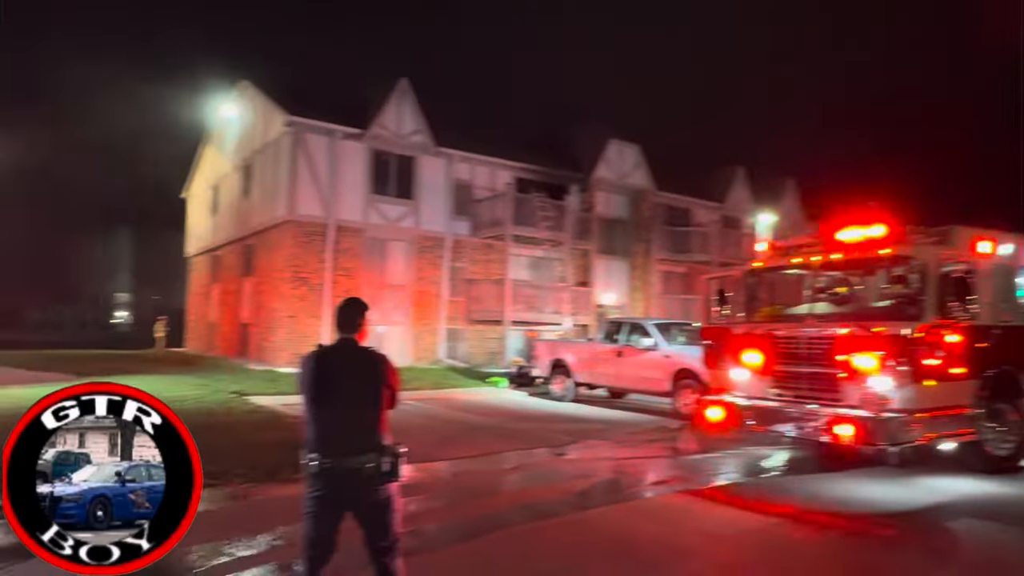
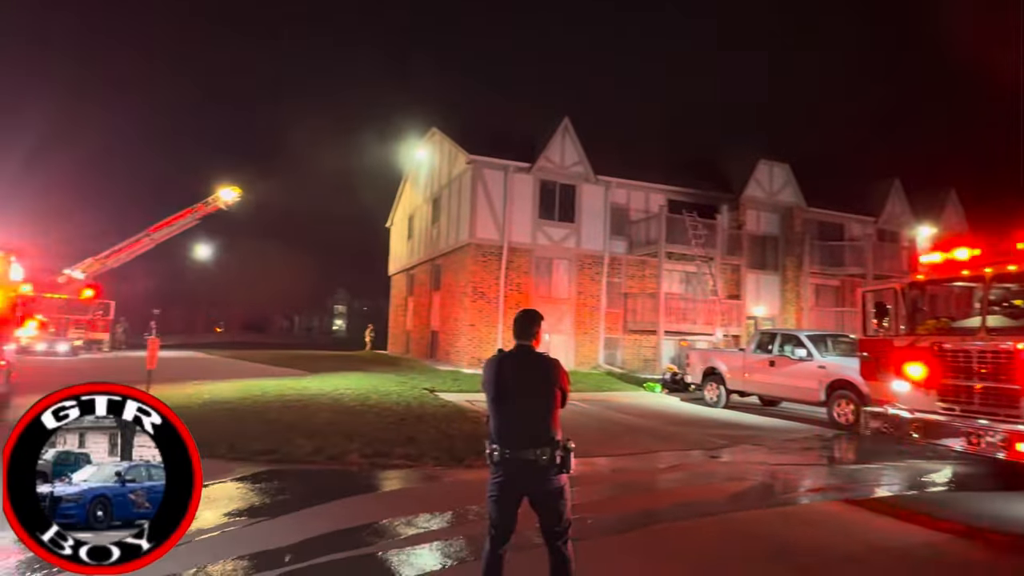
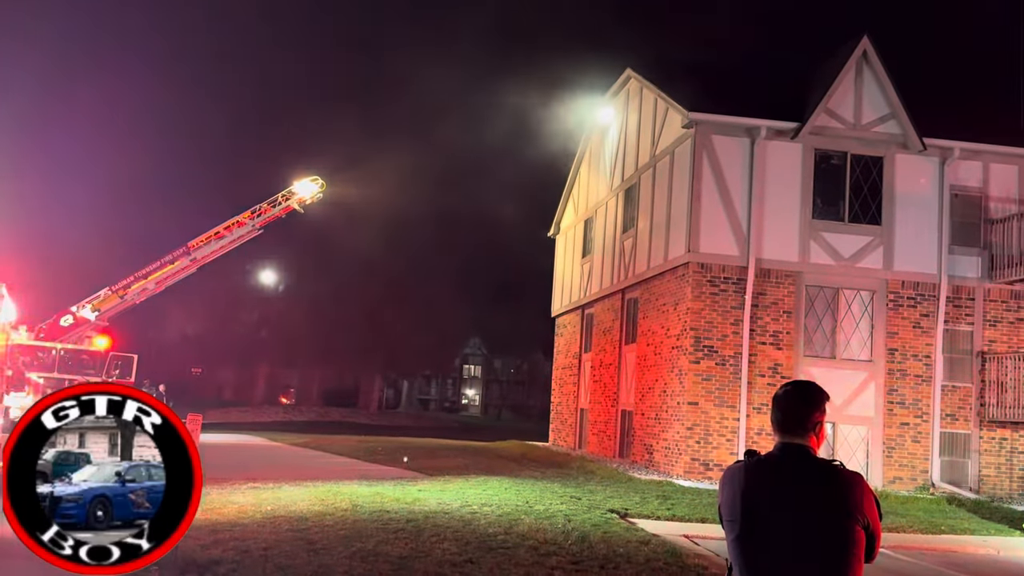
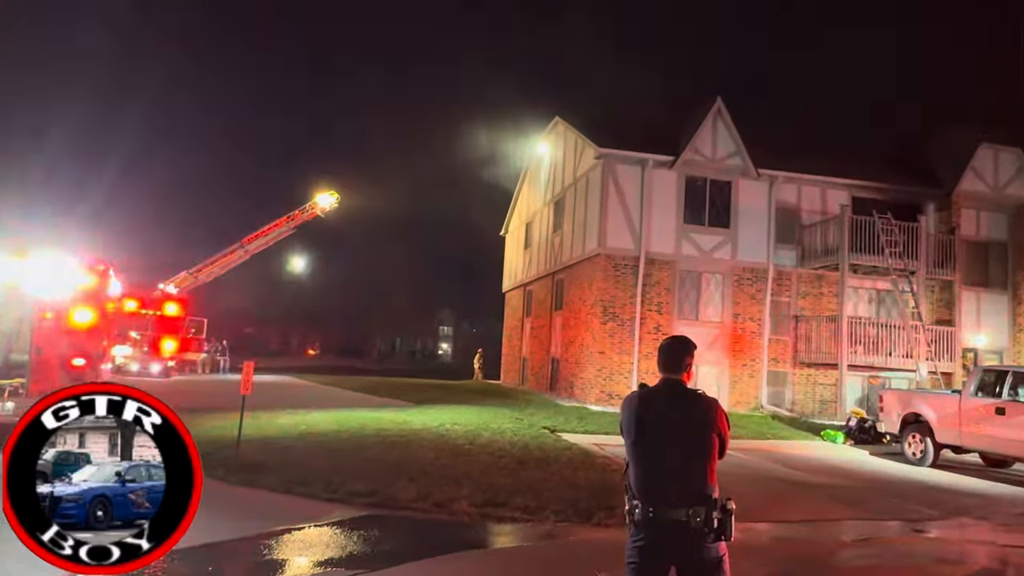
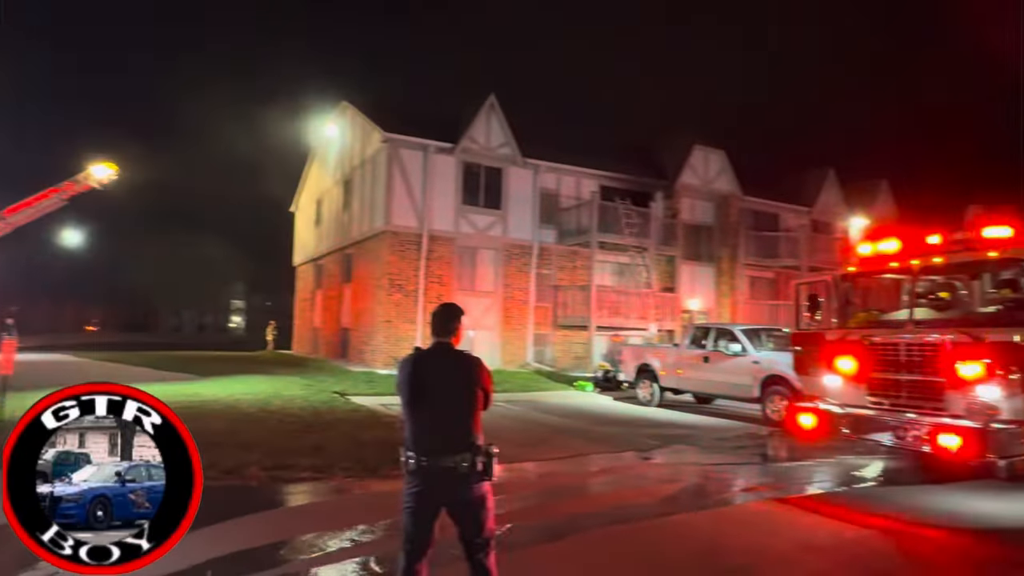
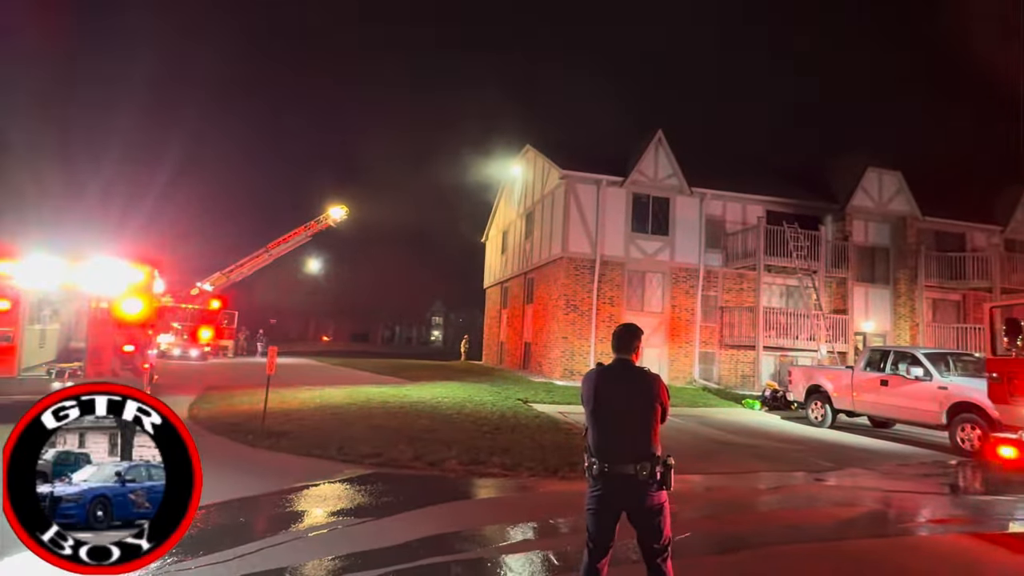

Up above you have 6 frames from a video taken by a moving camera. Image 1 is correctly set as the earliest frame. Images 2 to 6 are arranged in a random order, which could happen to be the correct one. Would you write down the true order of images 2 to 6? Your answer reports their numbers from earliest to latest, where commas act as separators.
5, 2, 6, 4, 3
